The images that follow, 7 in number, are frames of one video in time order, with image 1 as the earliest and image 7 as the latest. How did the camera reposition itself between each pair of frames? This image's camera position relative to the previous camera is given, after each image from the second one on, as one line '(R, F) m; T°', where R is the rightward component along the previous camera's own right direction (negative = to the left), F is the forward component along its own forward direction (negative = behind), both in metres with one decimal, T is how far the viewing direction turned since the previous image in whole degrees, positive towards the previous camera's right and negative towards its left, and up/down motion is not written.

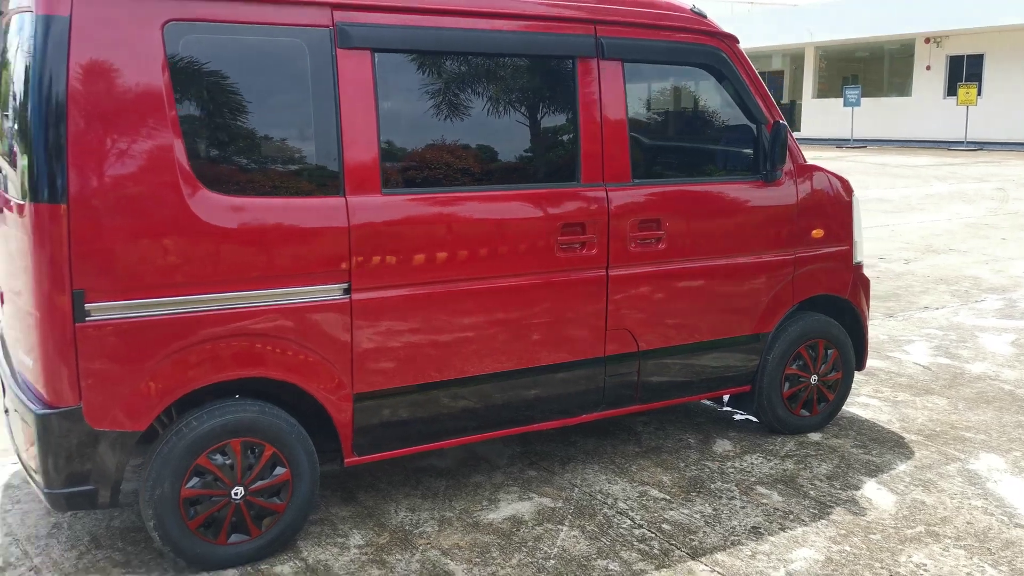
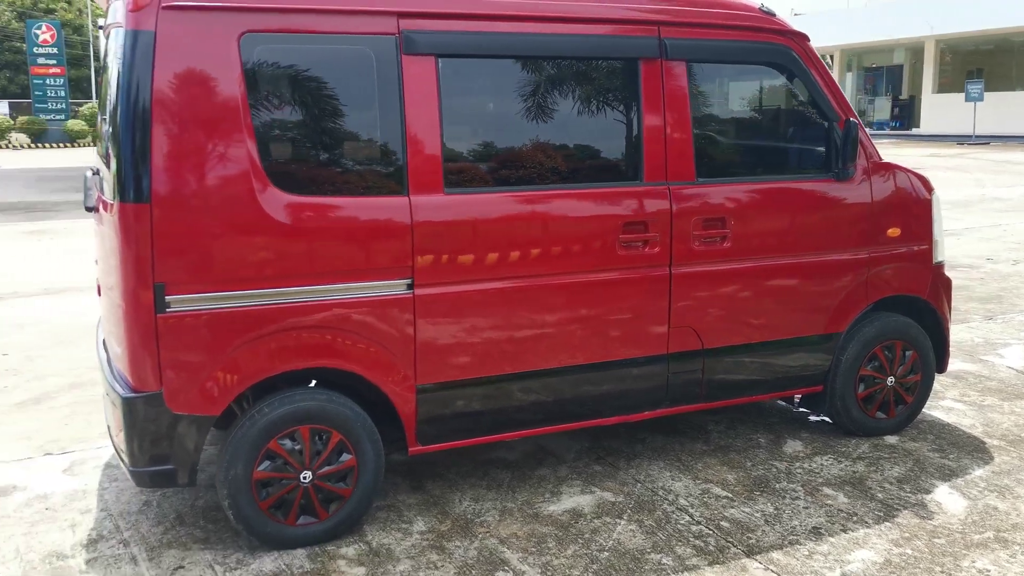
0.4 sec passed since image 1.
(+0.1, -0.1) m; -6°
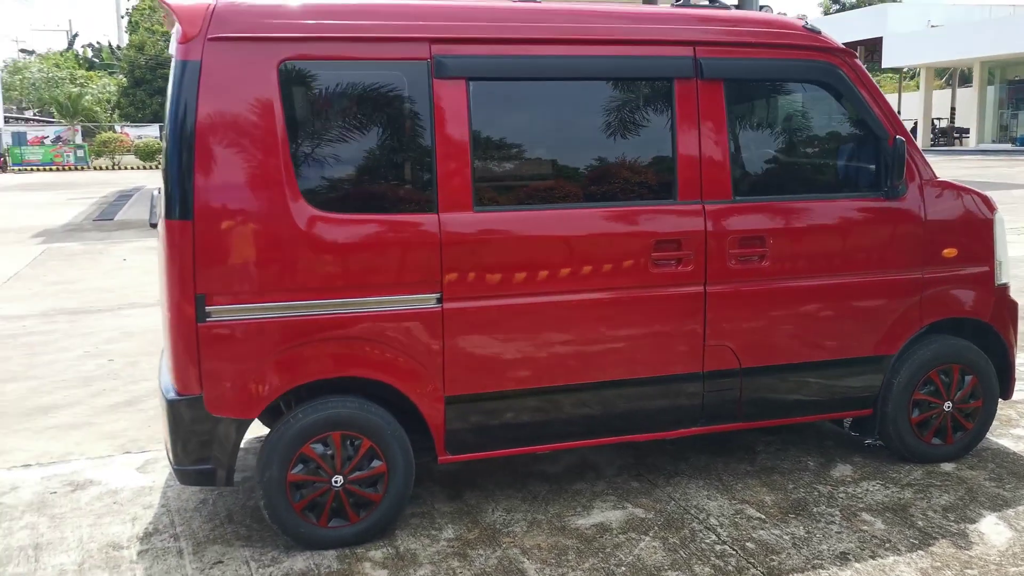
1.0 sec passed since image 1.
(+0.3, -0.1) m; -7°
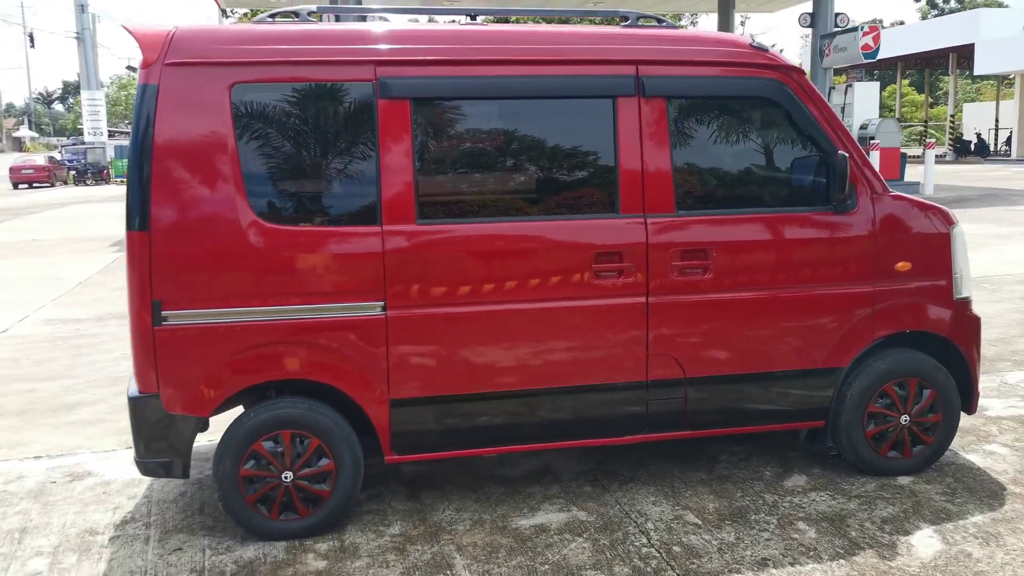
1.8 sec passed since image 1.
(+0.5, -0.1) m; -4°
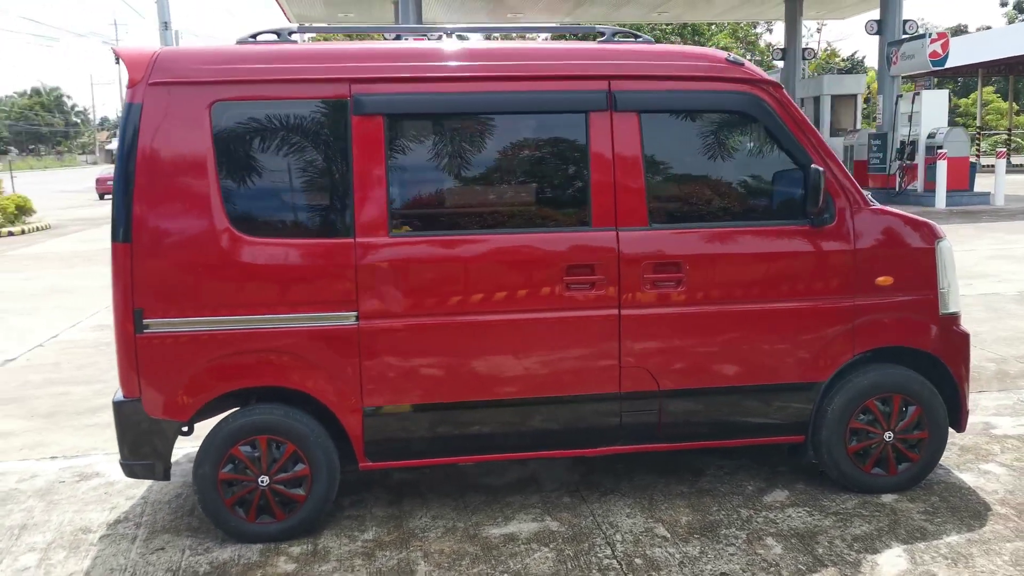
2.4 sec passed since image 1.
(+0.4, 0.0) m; -4°
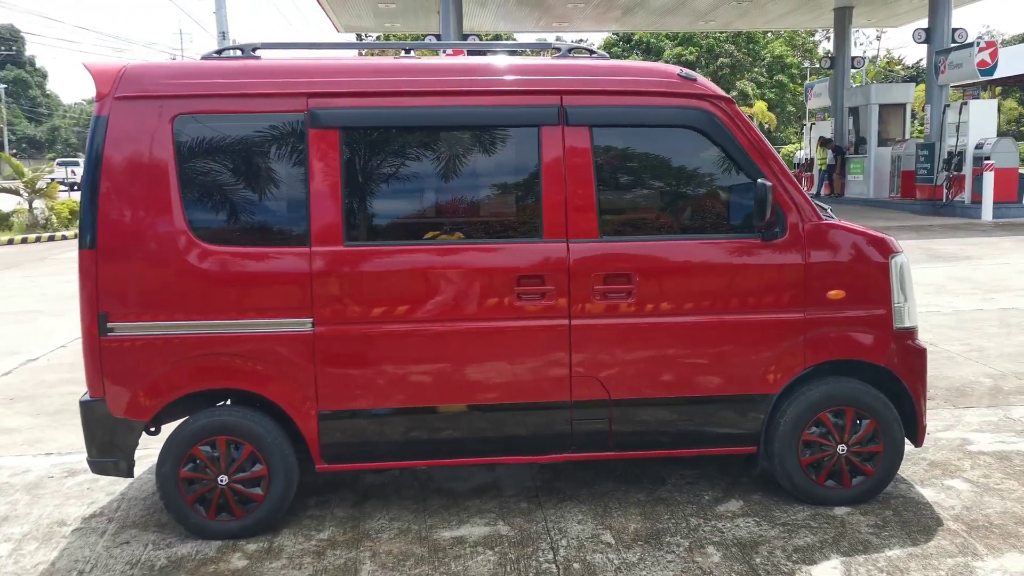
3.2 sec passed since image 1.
(+0.4, -0.1) m; -3°
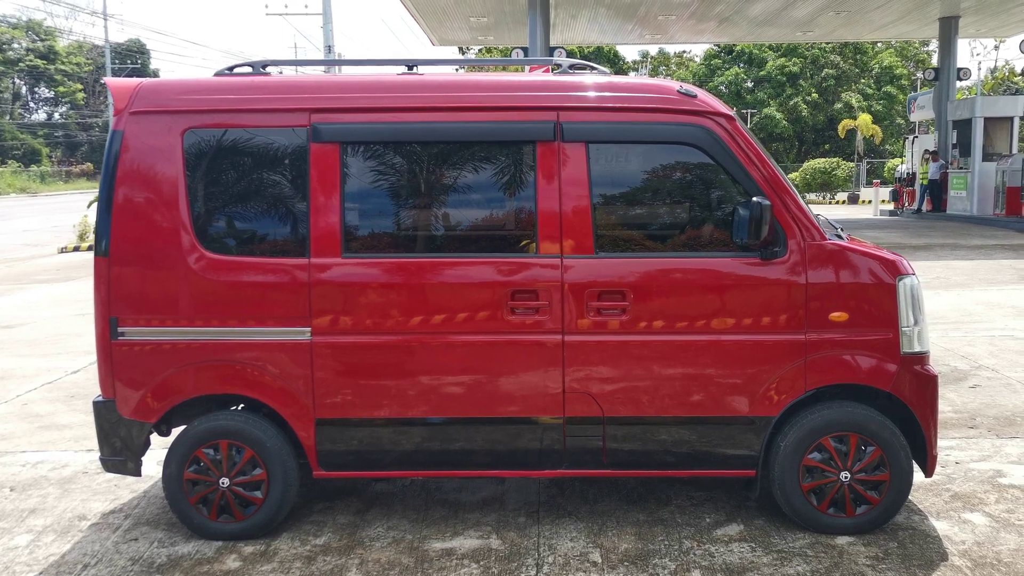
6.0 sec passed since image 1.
(+0.4, 0.0) m; -5°
